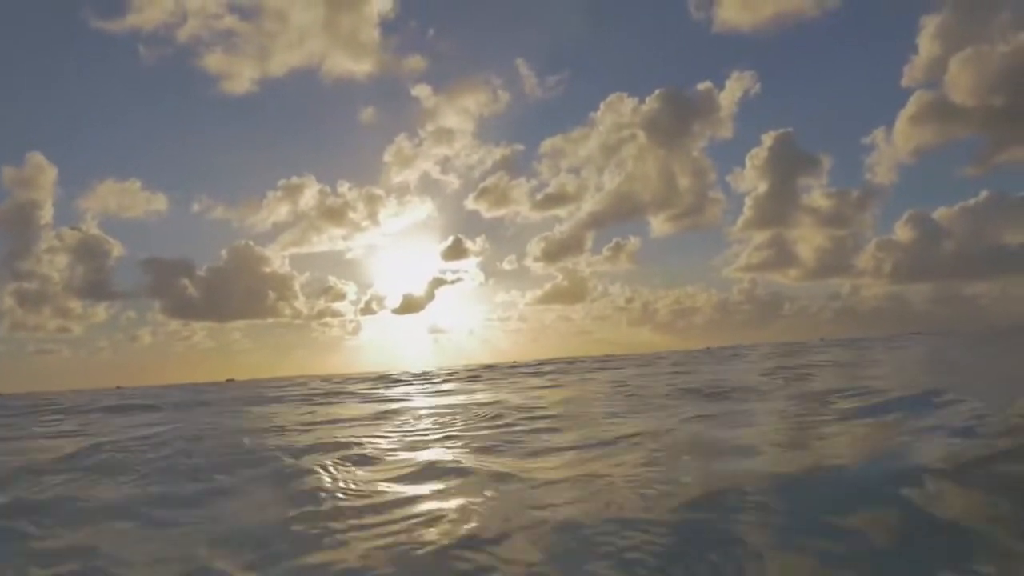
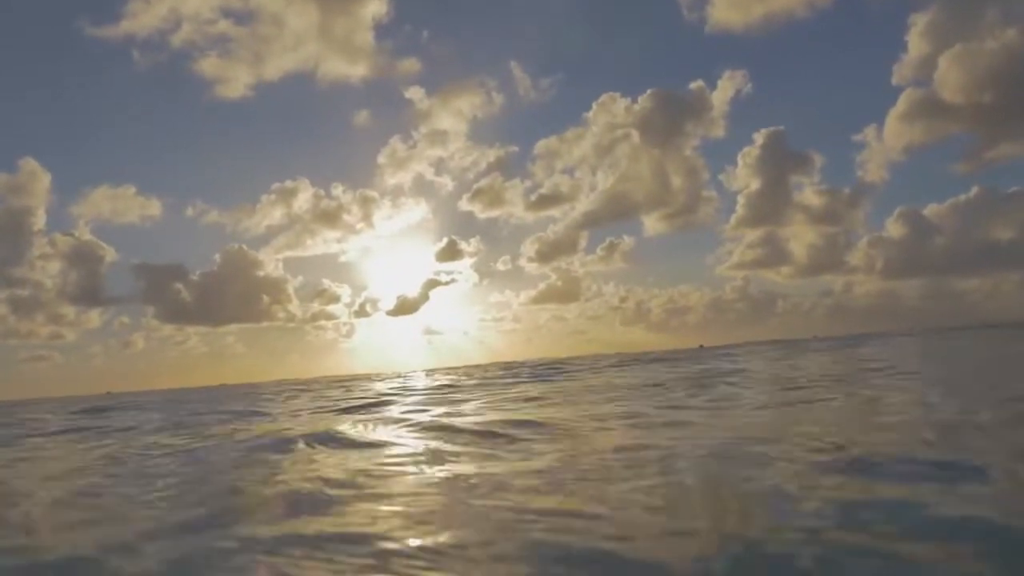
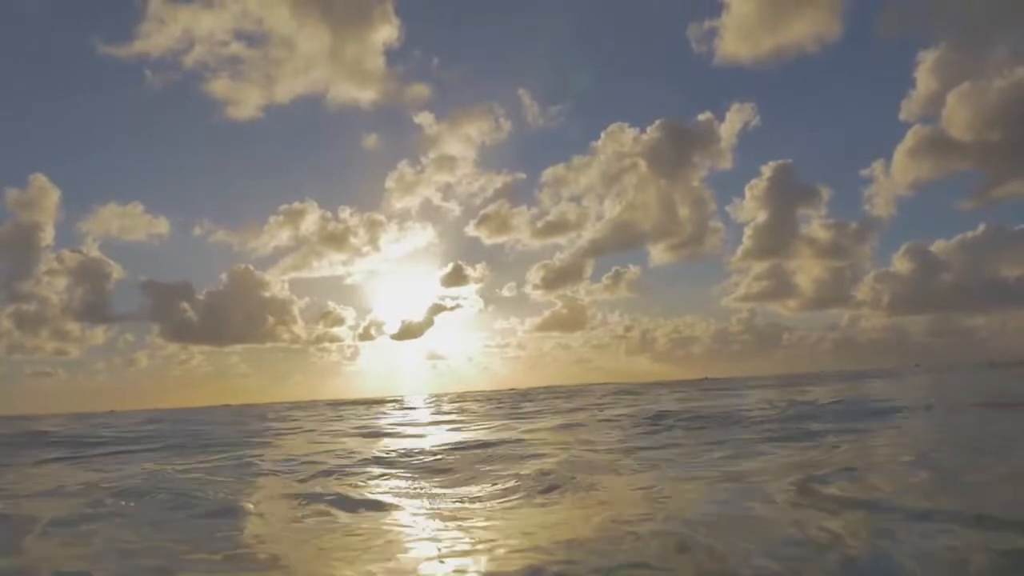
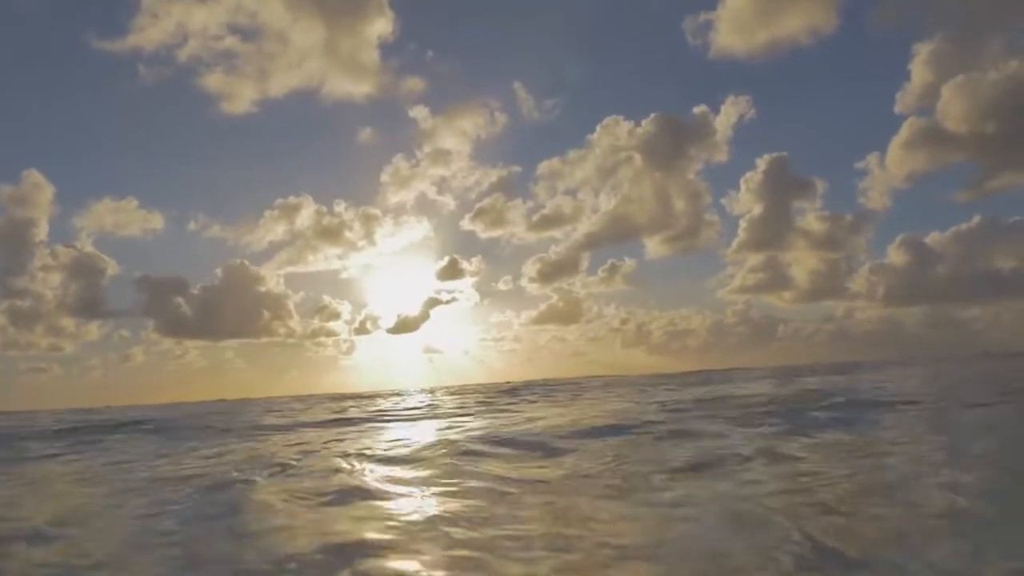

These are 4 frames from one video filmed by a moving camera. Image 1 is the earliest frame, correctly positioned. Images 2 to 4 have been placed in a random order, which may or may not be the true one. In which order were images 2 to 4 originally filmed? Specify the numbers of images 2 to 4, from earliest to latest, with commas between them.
3, 4, 2
